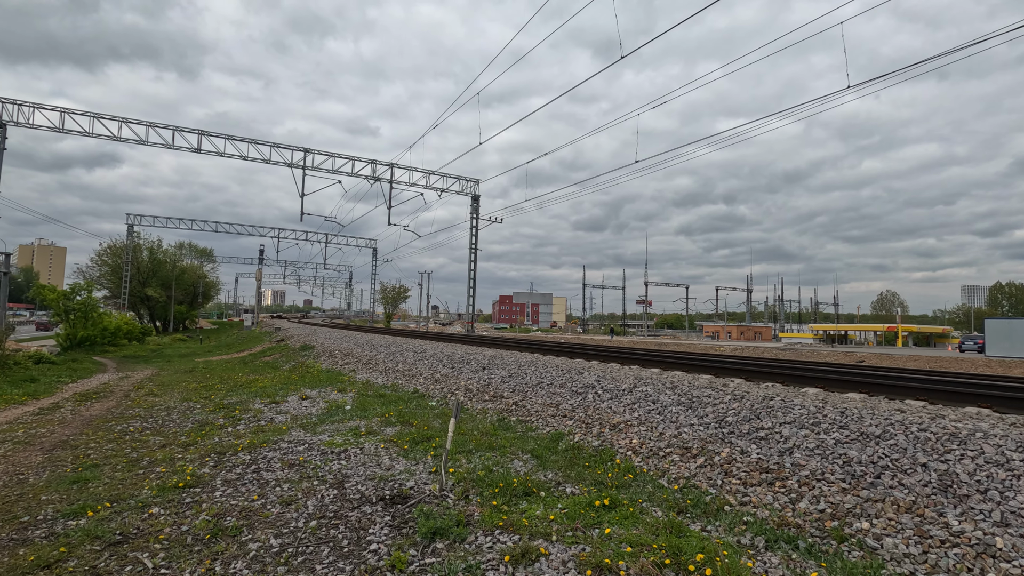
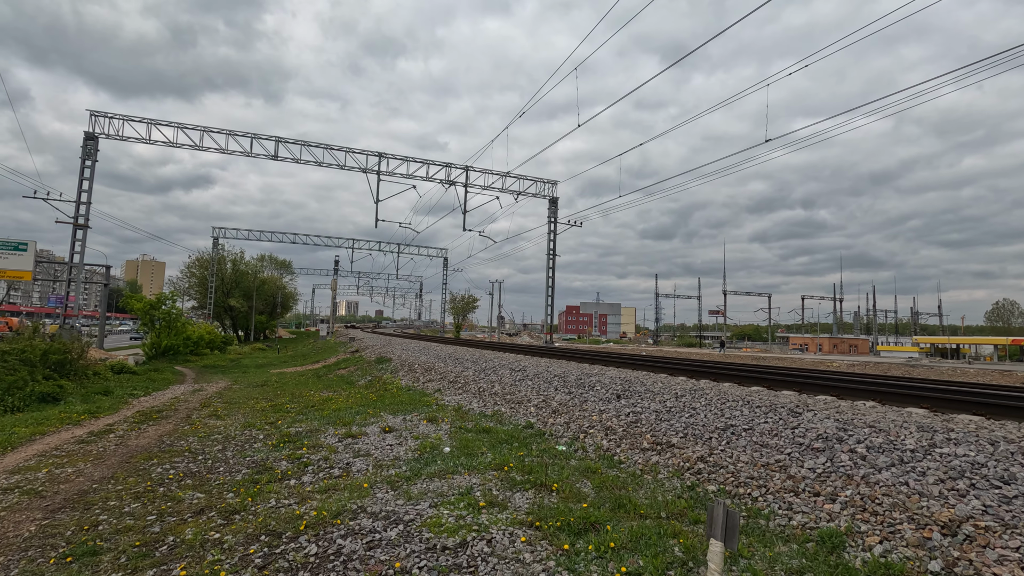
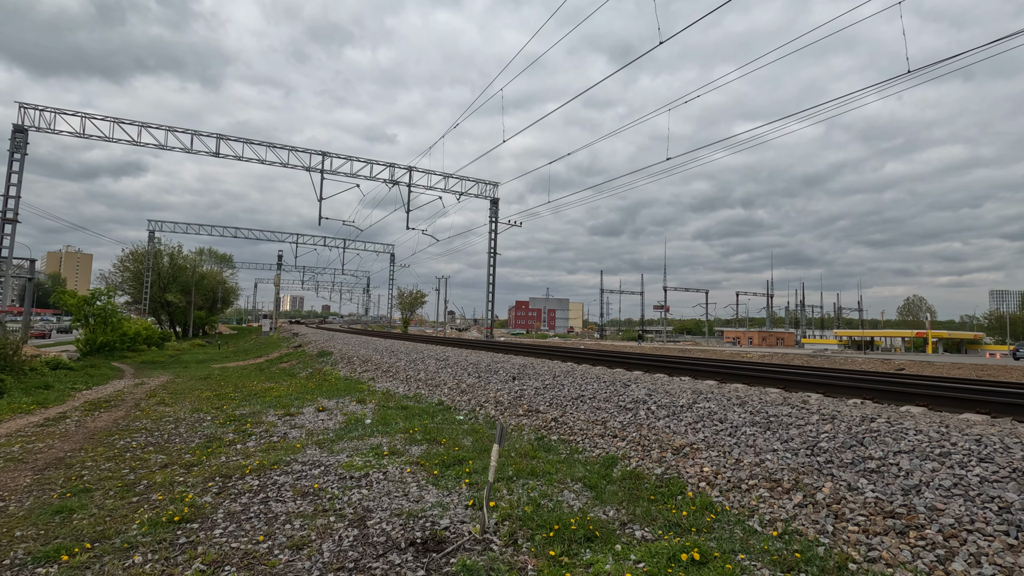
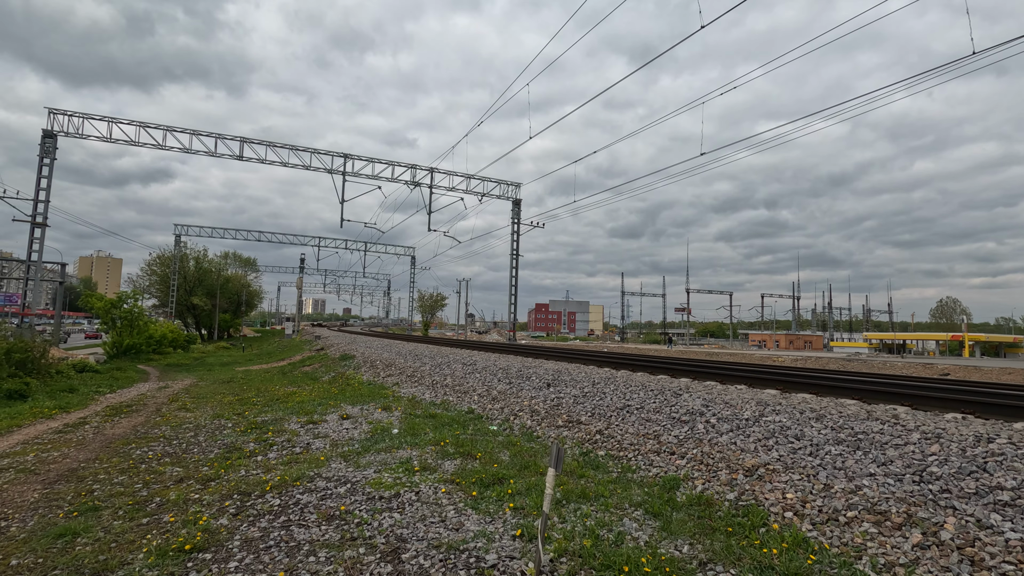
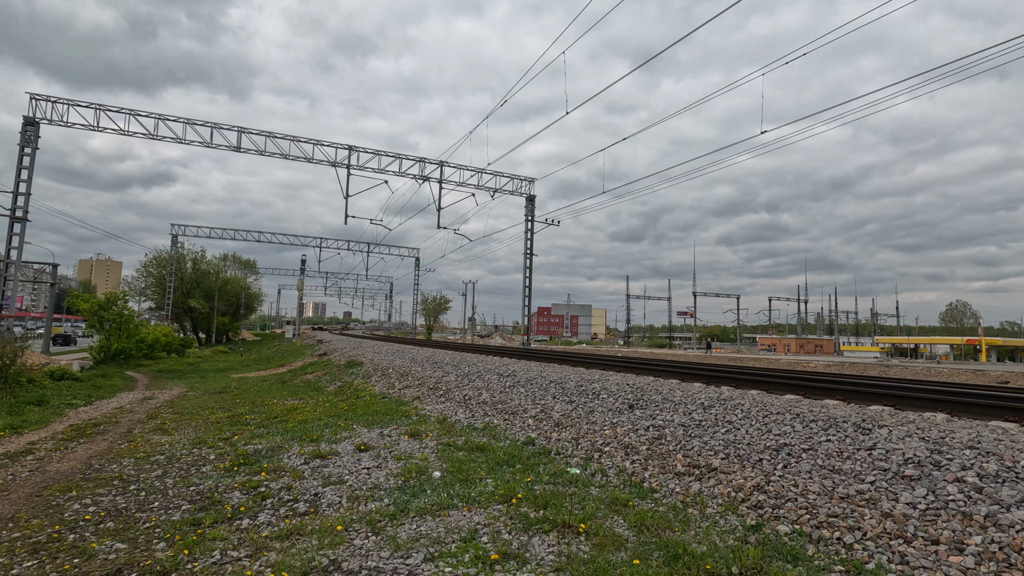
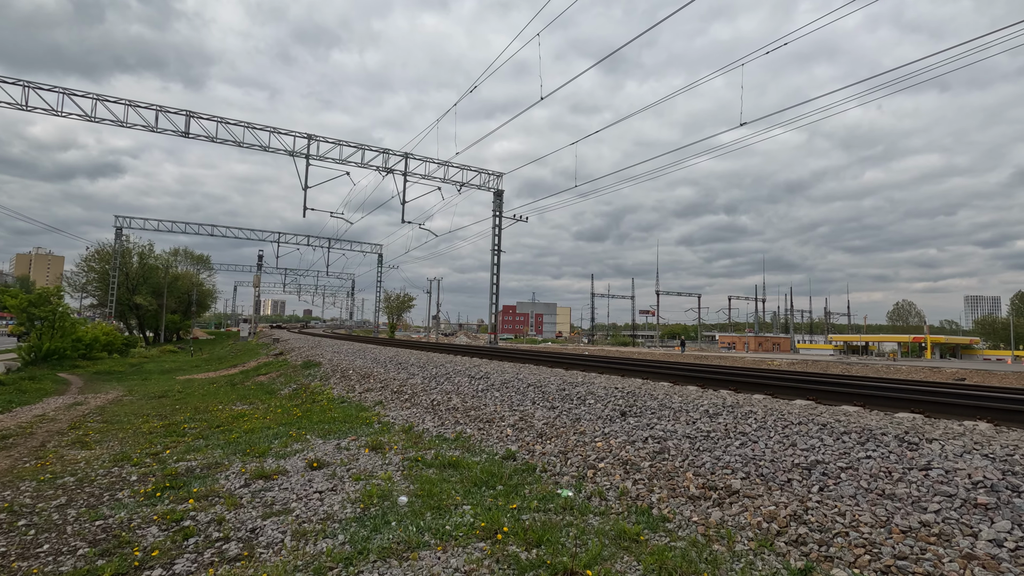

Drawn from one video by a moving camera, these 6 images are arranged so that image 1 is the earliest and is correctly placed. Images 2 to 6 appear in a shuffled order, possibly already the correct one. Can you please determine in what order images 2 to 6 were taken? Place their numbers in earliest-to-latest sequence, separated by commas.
3, 4, 2, 5, 6
